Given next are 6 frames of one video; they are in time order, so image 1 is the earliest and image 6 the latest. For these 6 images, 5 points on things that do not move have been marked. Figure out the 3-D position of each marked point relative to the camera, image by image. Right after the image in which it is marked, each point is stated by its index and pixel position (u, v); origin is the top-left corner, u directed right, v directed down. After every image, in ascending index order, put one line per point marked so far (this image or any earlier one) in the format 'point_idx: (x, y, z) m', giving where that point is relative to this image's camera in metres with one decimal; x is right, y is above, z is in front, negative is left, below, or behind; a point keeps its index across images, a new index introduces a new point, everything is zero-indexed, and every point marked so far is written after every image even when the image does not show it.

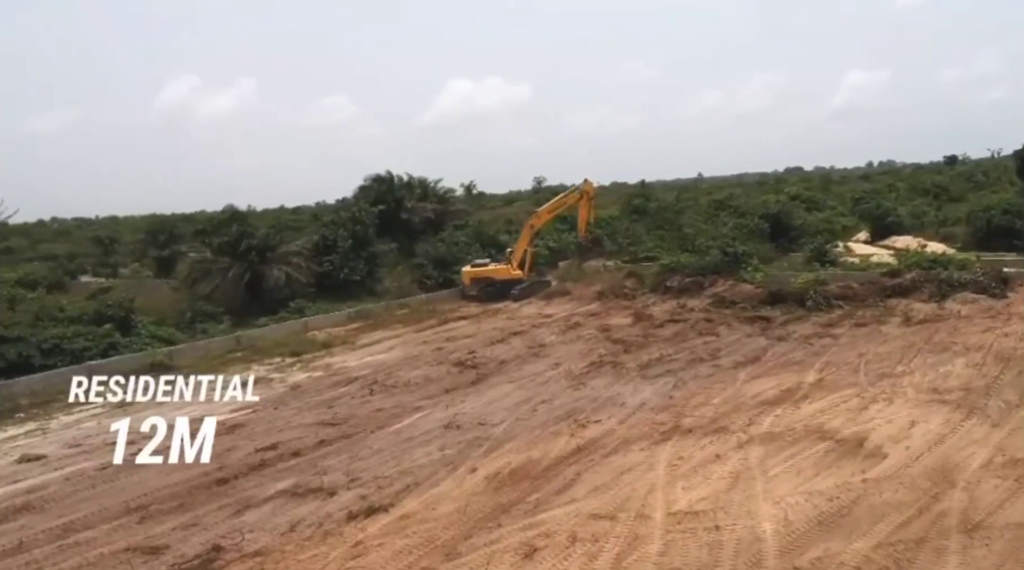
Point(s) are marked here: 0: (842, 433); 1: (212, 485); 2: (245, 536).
0: (+2.8, -1.3, +7.1) m
1: (-2.8, -1.8, +7.4) m
2: (-2.0, -1.9, +6.2) m
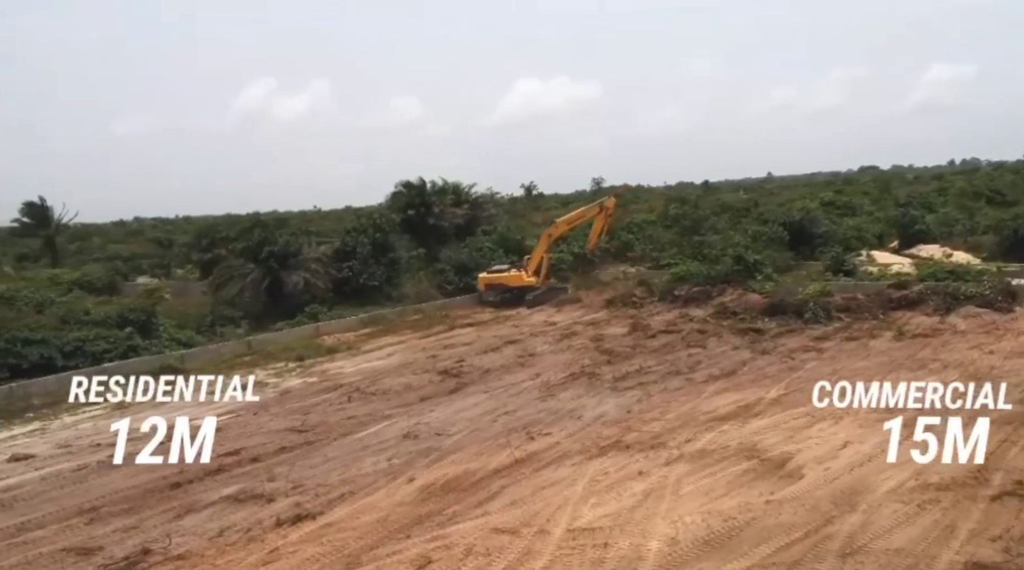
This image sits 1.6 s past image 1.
0: (+2.2, -1.5, +7.1) m
1: (-3.3, -1.9, +7.8) m
2: (-2.7, -2.0, +6.5) m
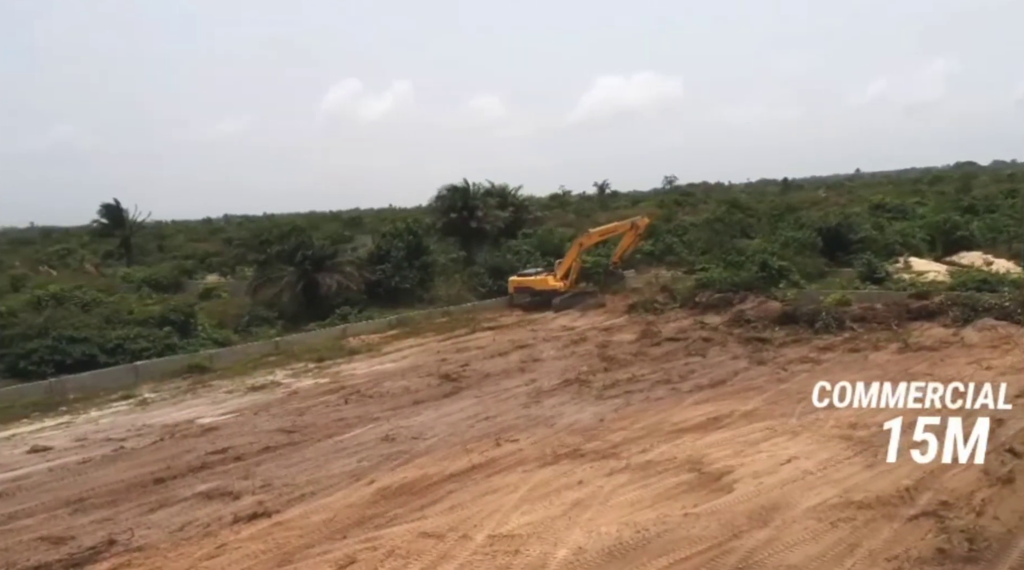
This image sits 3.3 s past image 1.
0: (+1.8, -1.6, +7.2) m
1: (-3.7, -2.0, +8.4) m
2: (-3.2, -2.1, +7.0) m
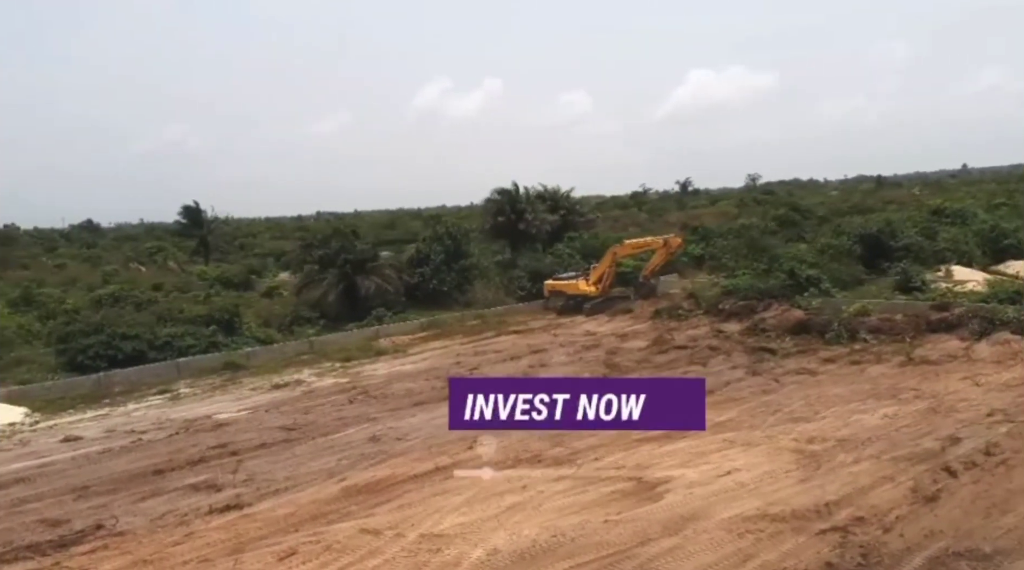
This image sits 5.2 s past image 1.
0: (+1.3, -1.7, +7.5) m
1: (-4.1, -2.1, +9.1) m
2: (-3.7, -2.2, +7.7) m
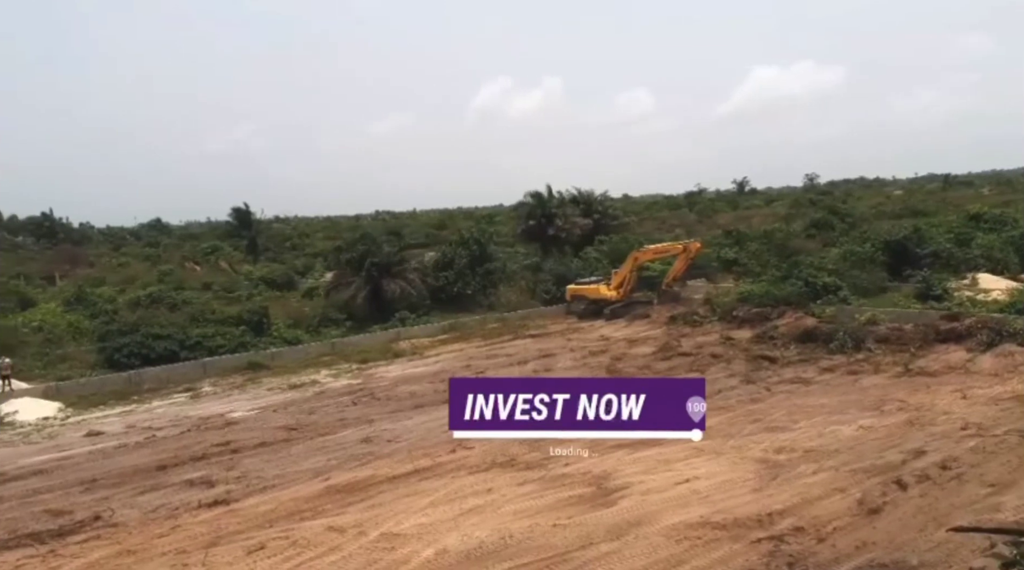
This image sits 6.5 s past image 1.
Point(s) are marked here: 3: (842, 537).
0: (+1.0, -1.9, +7.7) m
1: (-4.3, -2.2, +9.7) m
2: (-4.0, -2.3, +8.3) m
3: (+2.5, -1.9, +6.3) m
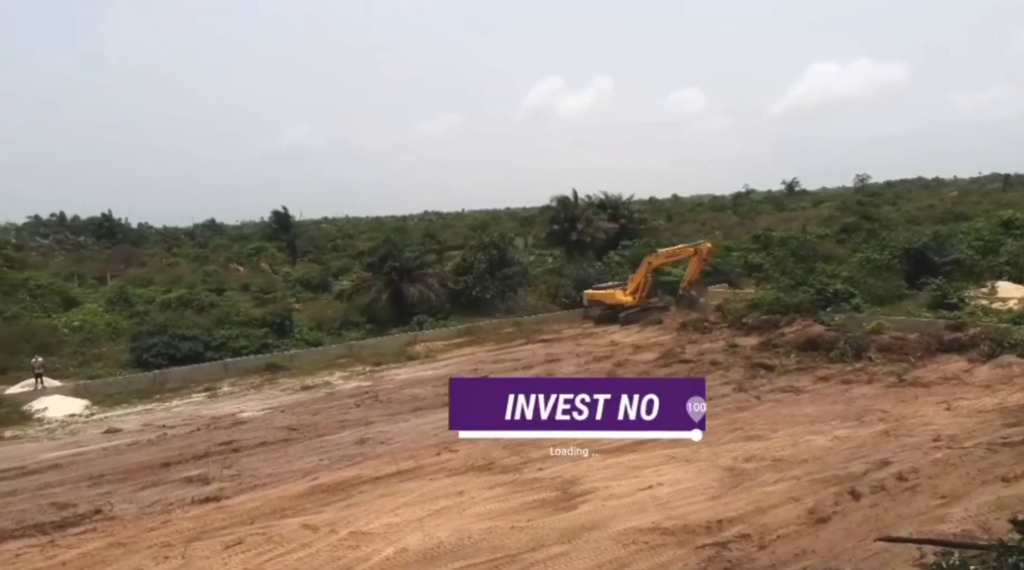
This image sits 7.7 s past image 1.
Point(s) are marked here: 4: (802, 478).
0: (+0.7, -2.0, +8.0) m
1: (-4.5, -2.3, +10.3) m
2: (-4.2, -2.4, +8.8) m
3: (+2.2, -2.0, +6.5) m
4: (+2.8, -1.9, +7.9) m
